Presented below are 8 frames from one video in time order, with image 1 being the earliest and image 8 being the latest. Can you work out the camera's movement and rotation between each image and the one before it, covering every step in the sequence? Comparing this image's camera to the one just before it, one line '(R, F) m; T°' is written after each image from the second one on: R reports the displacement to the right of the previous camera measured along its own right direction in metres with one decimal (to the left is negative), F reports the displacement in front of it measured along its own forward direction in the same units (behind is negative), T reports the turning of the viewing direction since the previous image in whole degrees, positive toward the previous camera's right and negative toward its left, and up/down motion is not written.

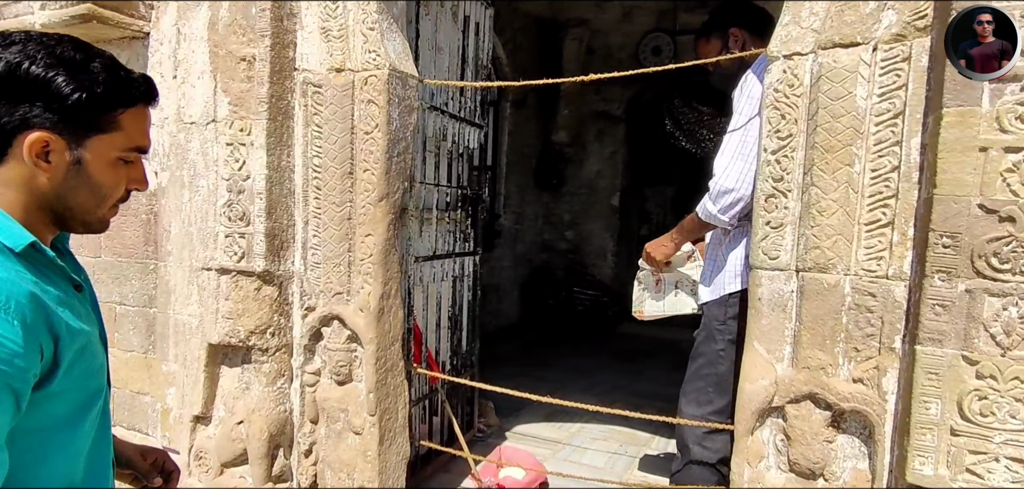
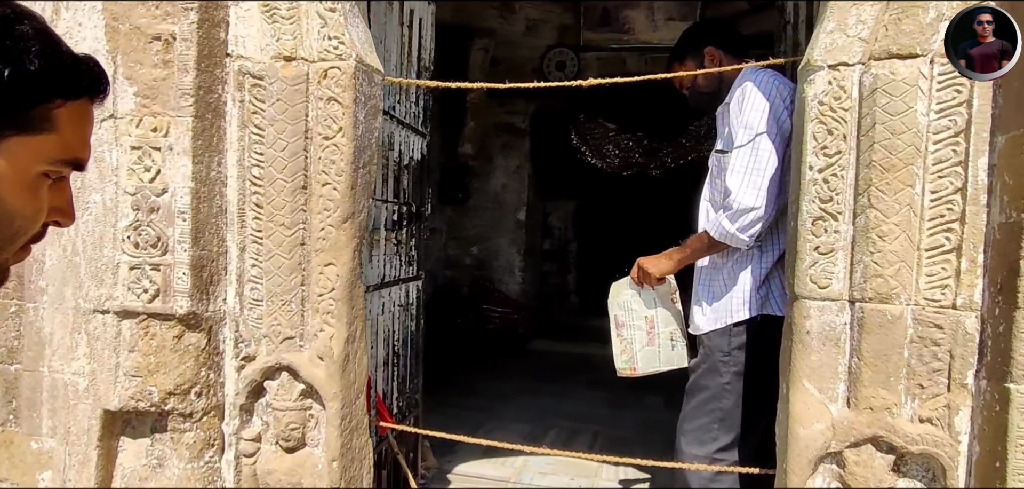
(-0.4, +0.4) m; +12°
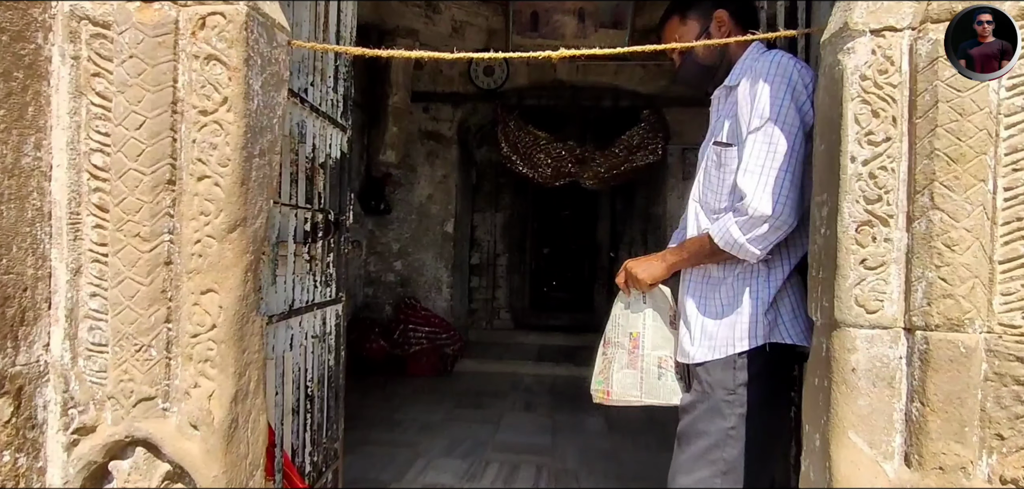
(-0.1, +0.5) m; +8°
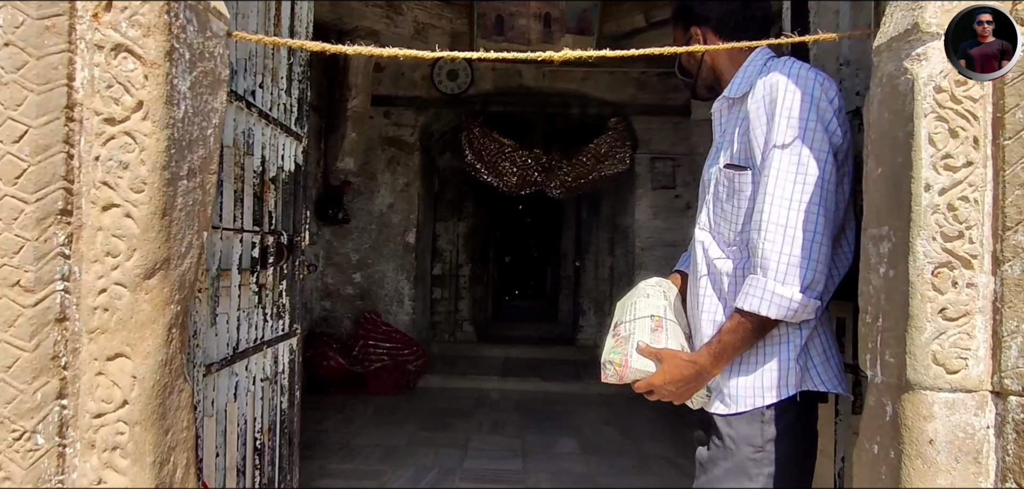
(-0.1, +0.3) m; +4°
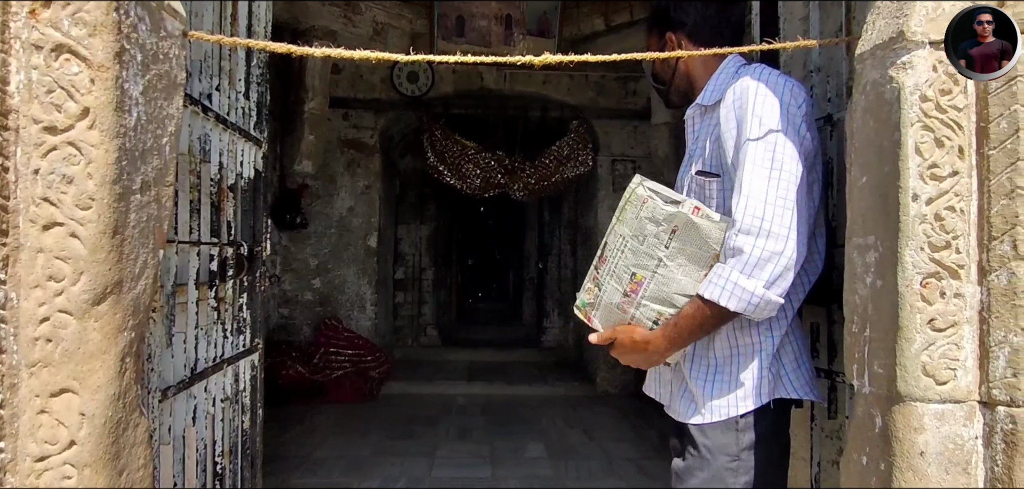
(0.0, +0.1) m; +4°
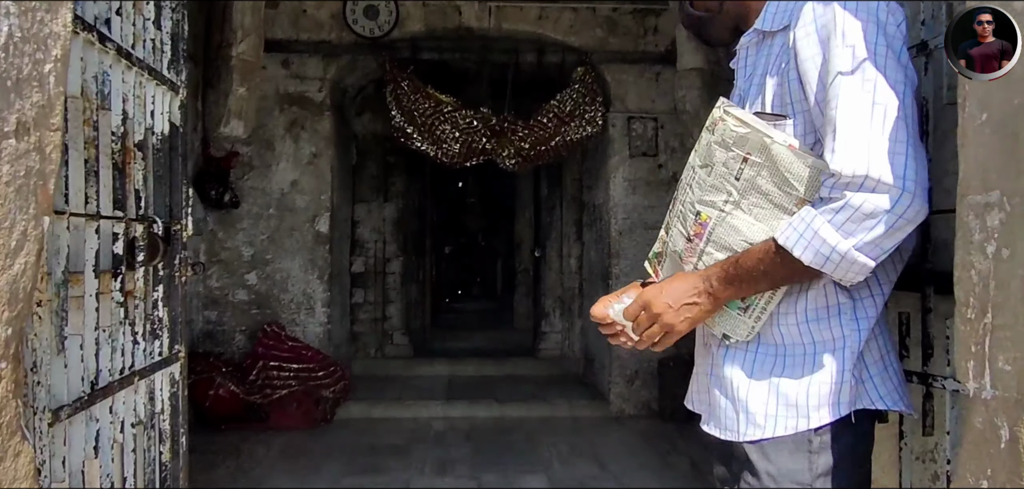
(-0.1, +0.4) m; +3°
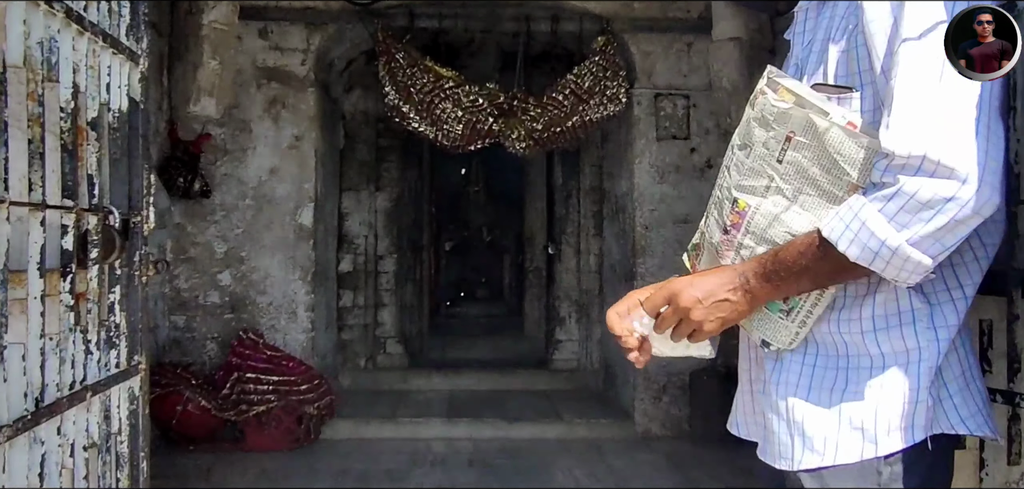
(0.0, +0.2) m; 0°
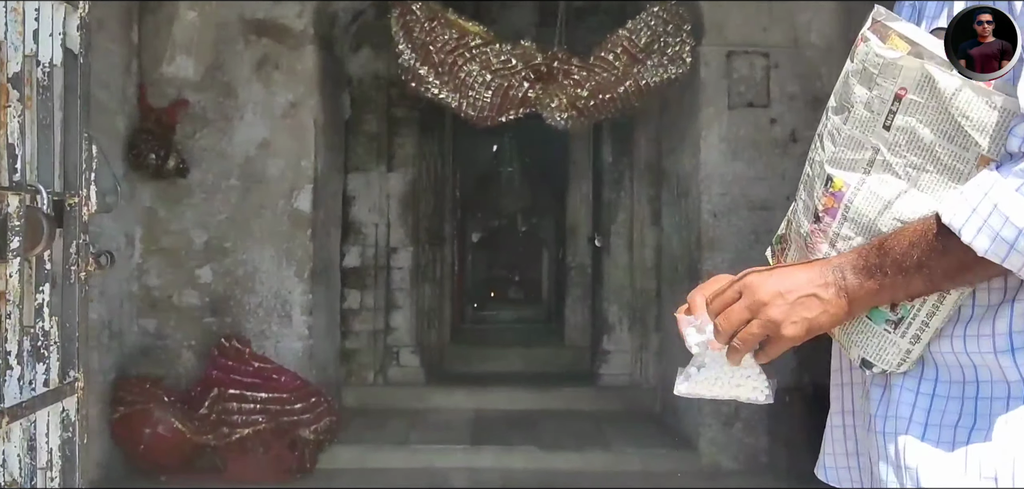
(-0.1, +0.2) m; 0°
